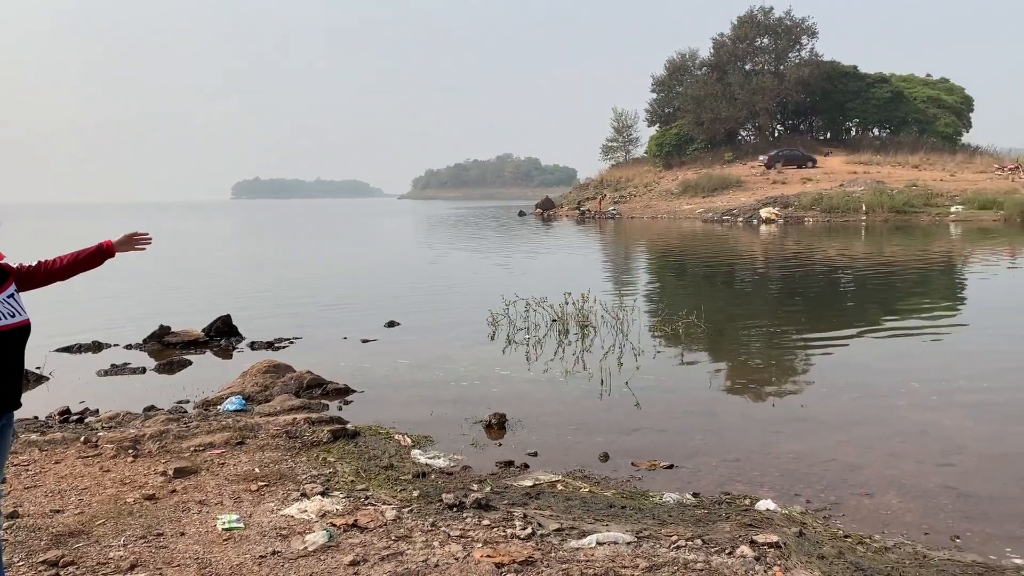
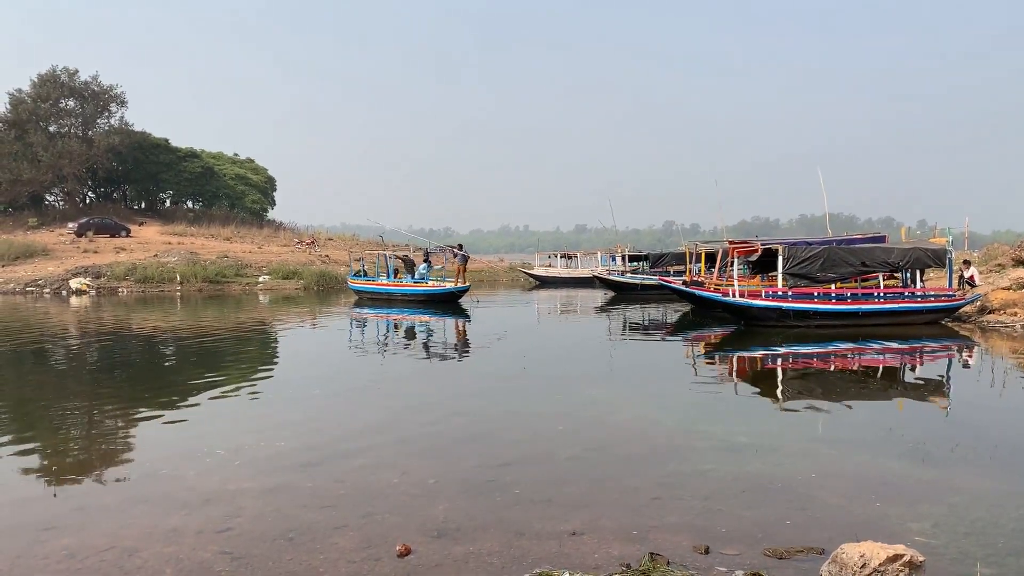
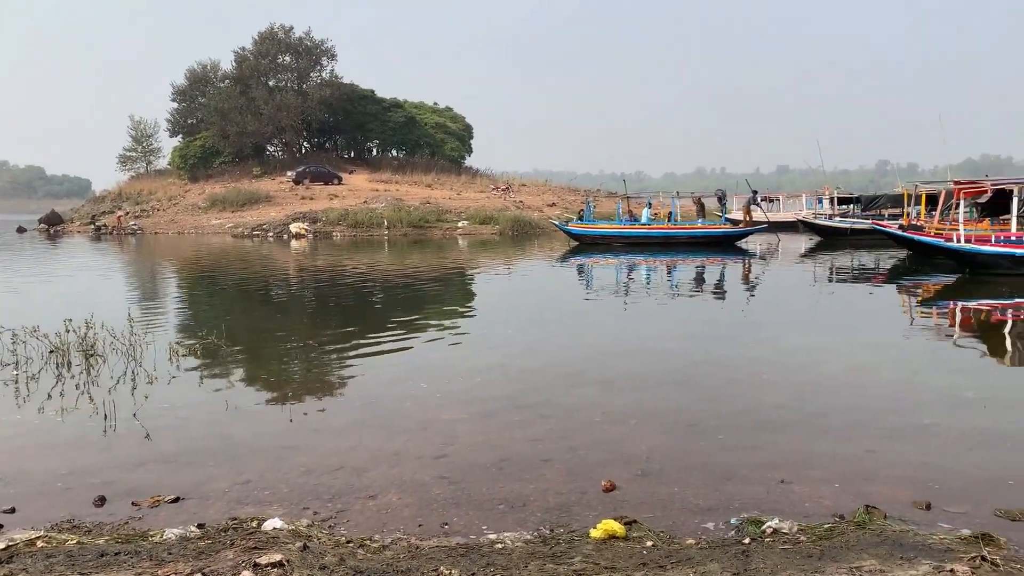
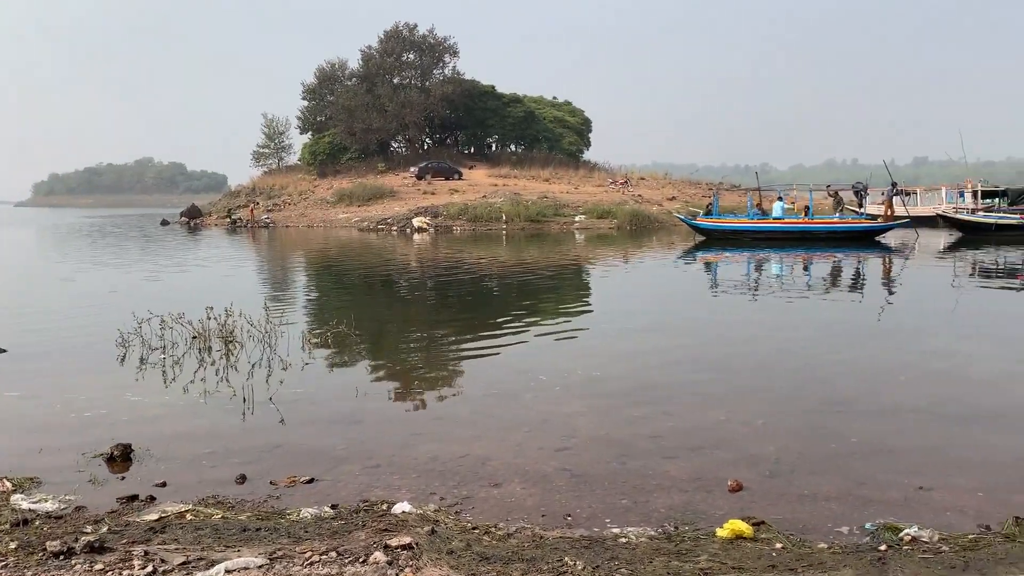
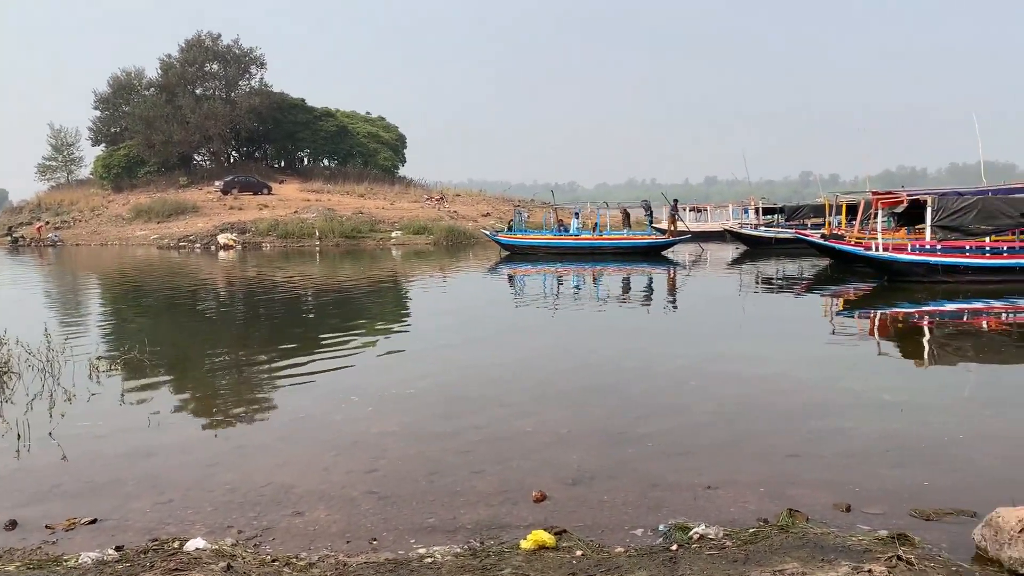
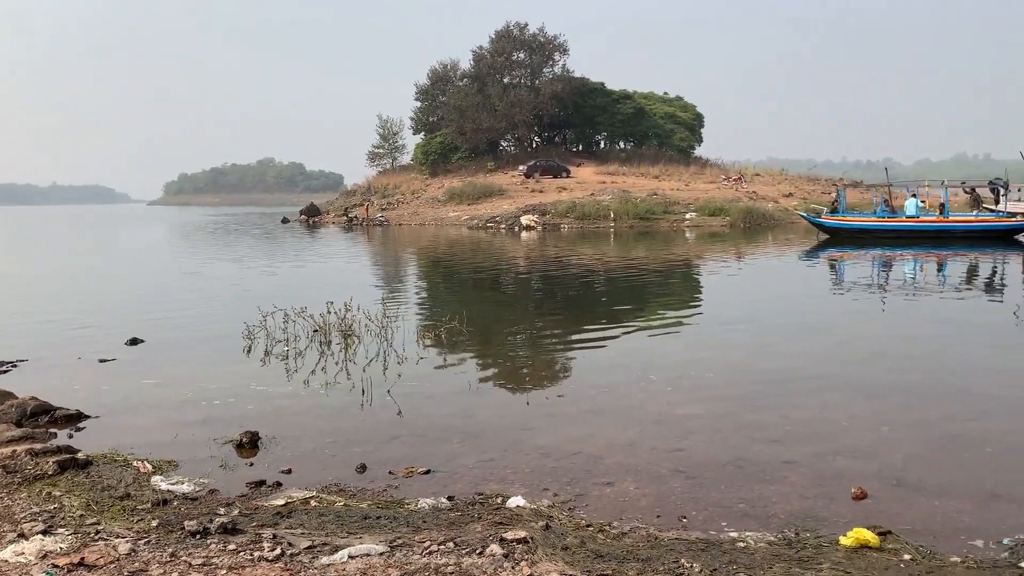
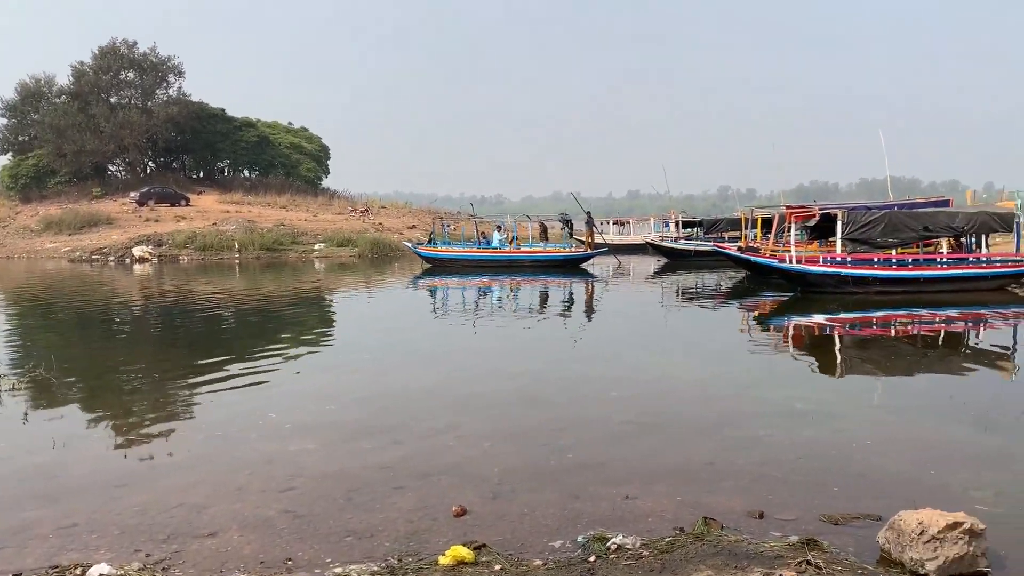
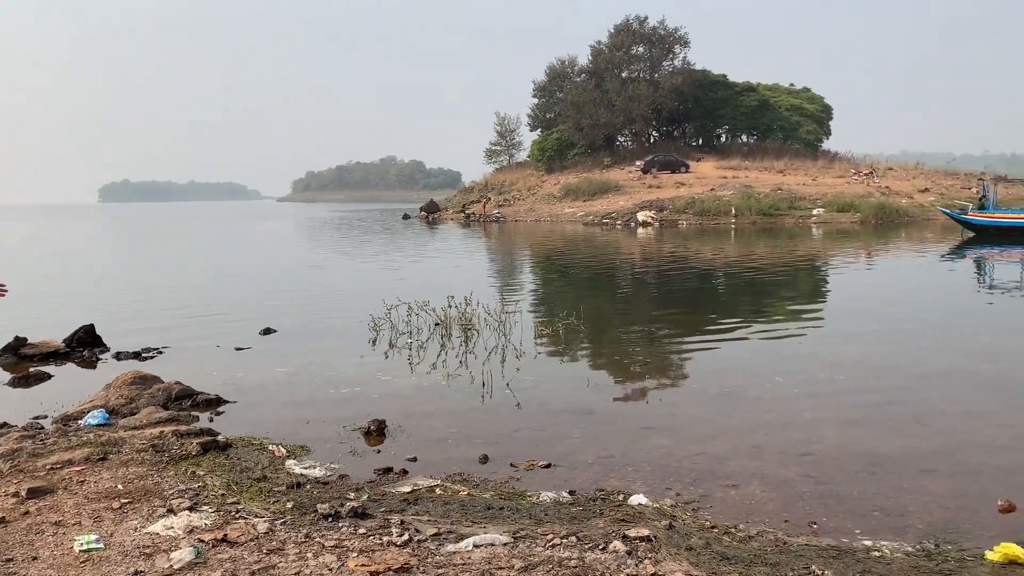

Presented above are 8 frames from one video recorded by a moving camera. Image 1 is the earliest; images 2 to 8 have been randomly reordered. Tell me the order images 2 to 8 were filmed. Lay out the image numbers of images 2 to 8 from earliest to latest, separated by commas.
8, 6, 4, 3, 5, 7, 2
